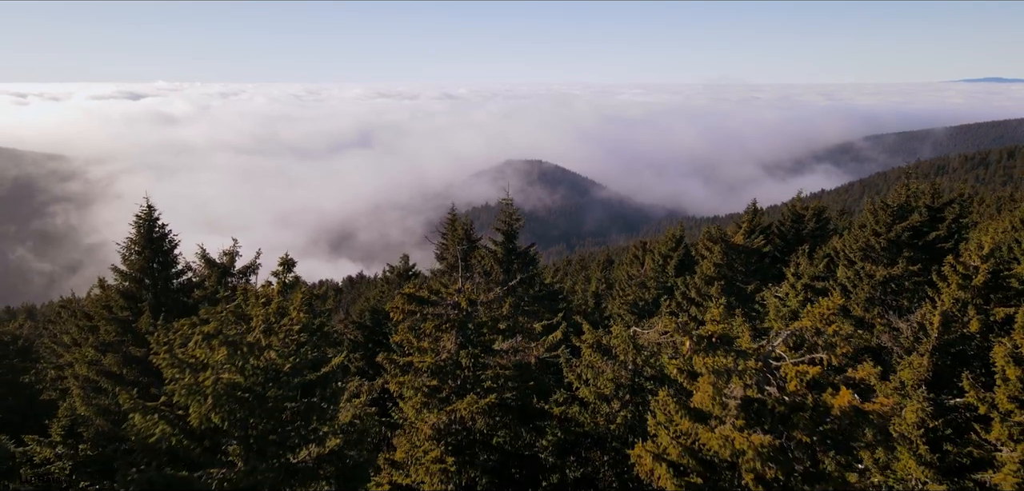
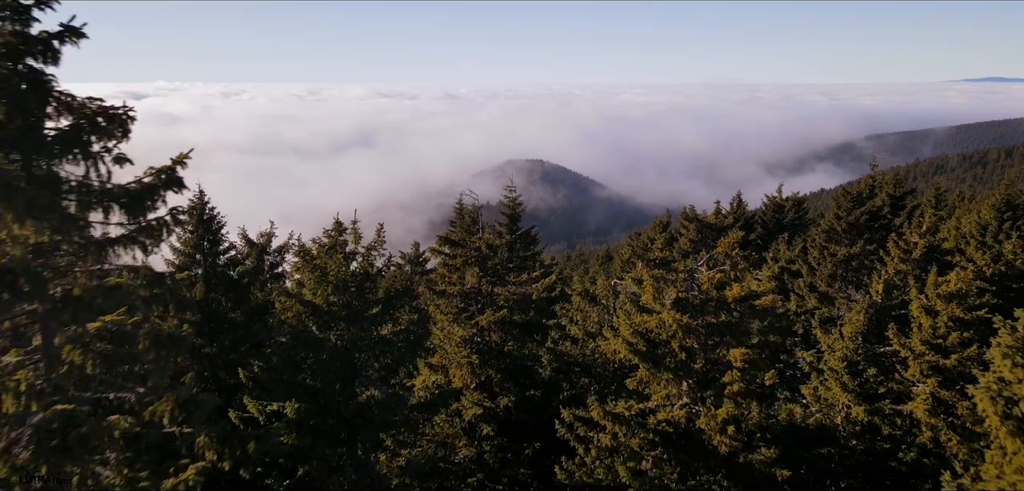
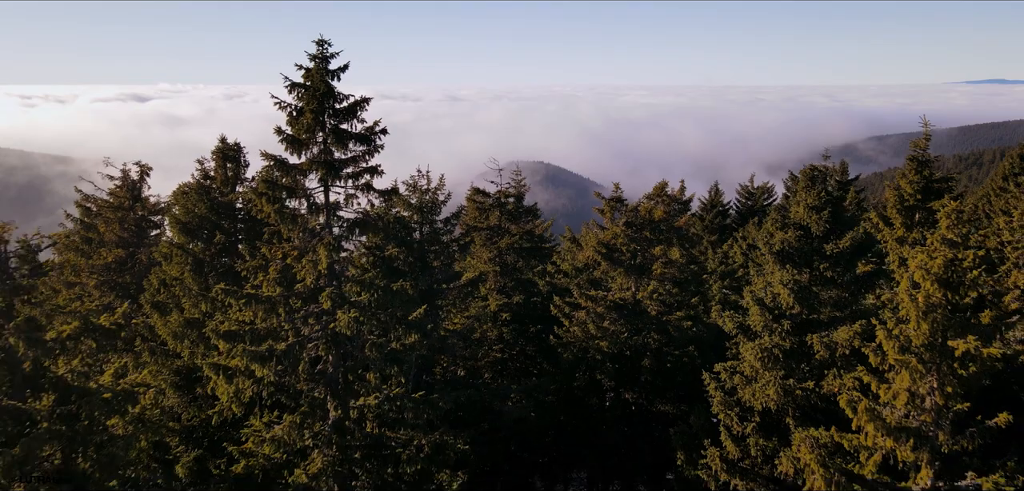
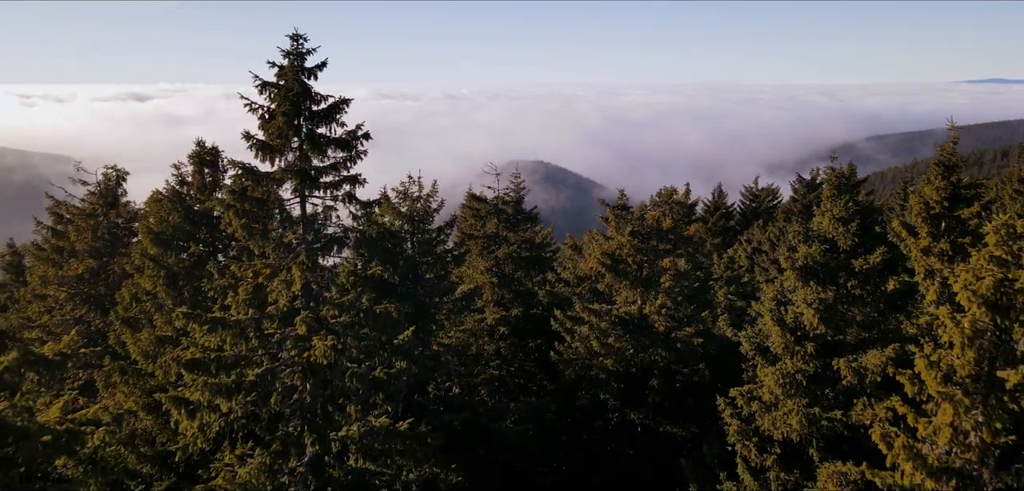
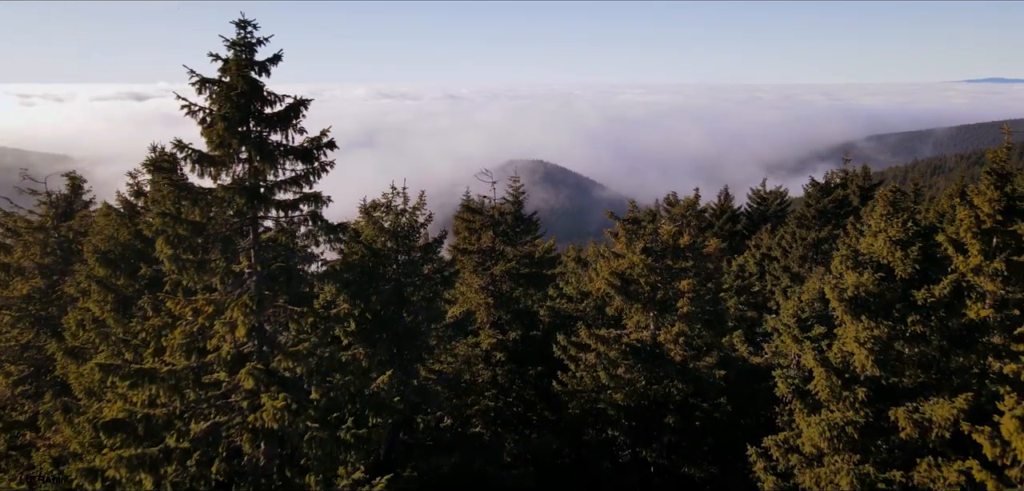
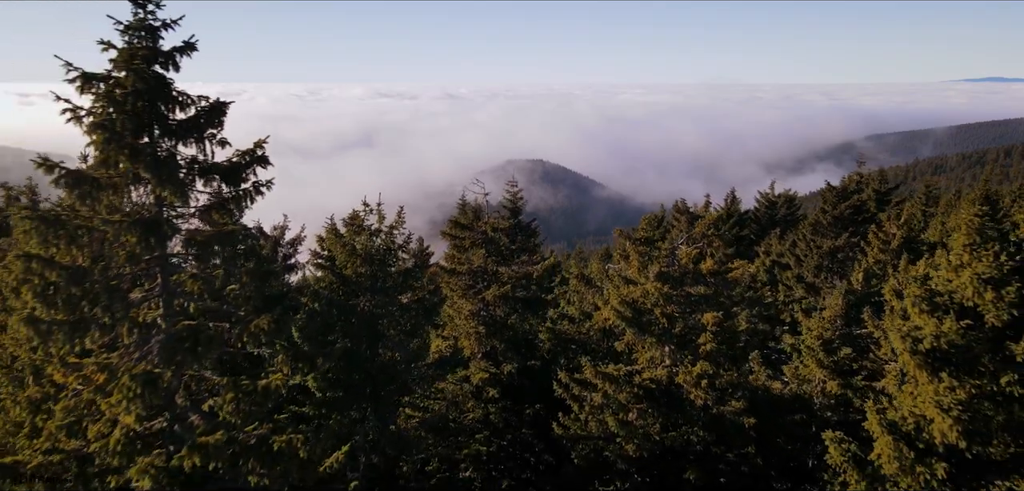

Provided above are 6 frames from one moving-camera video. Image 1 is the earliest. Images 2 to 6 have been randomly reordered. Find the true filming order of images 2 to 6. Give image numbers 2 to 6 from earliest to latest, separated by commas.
2, 6, 5, 4, 3
